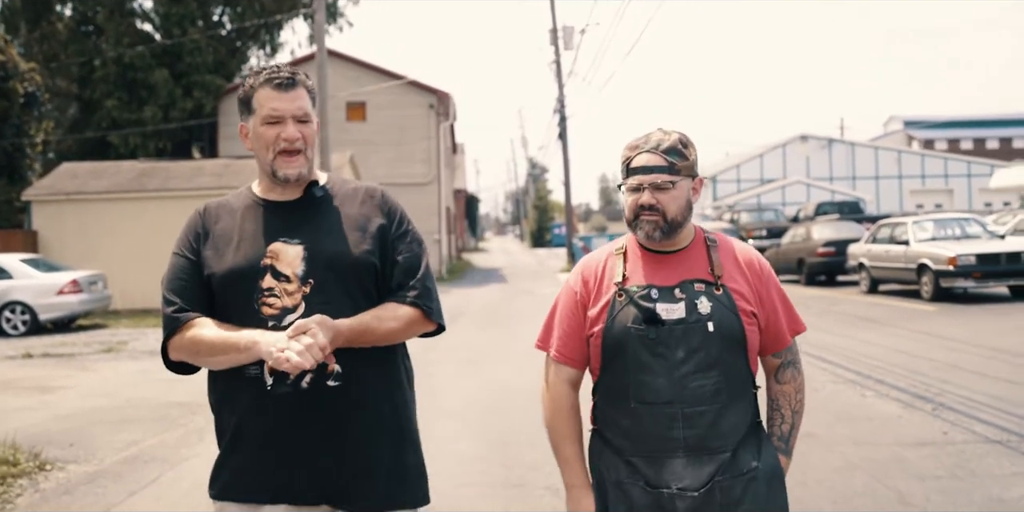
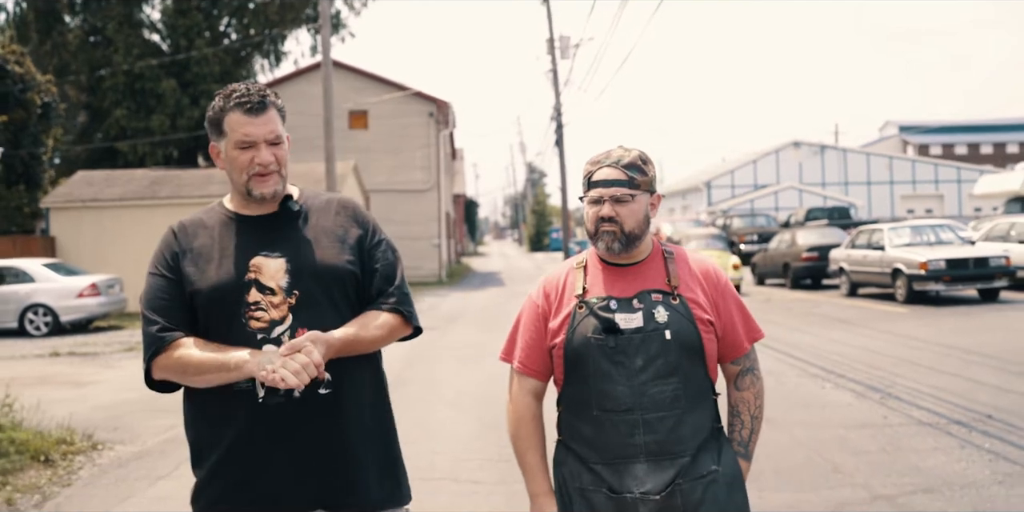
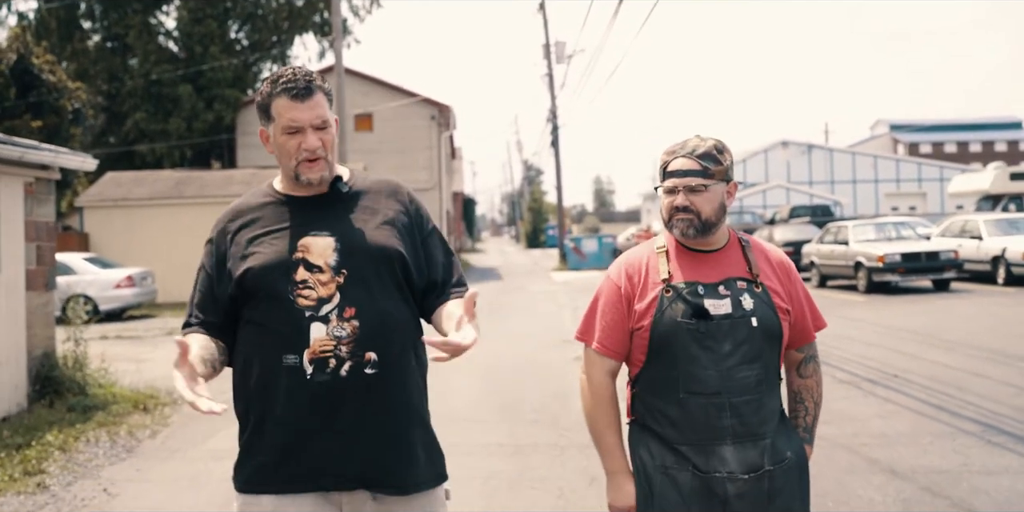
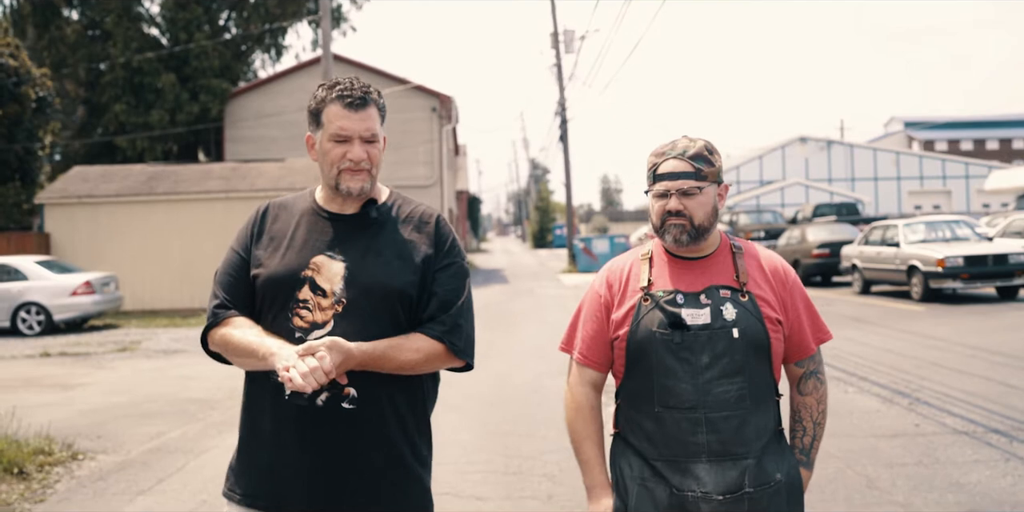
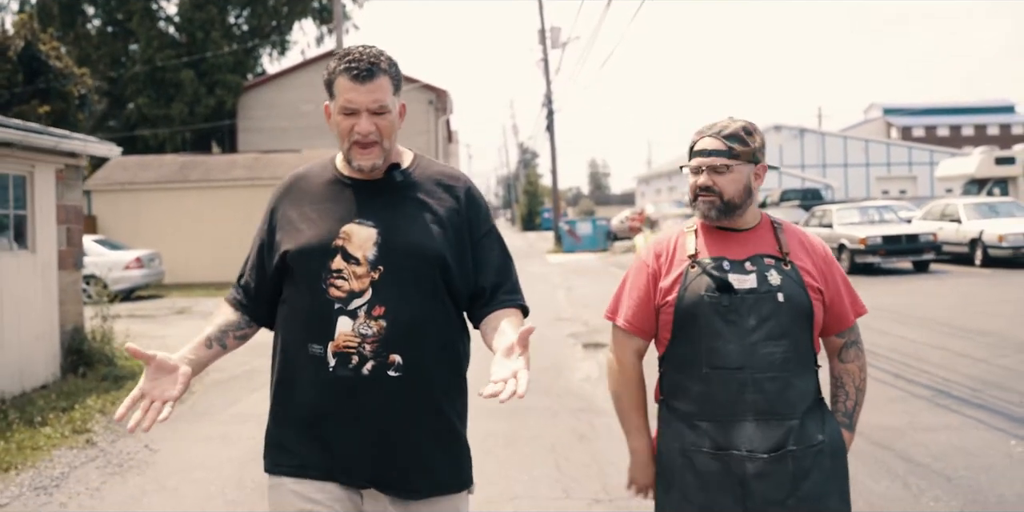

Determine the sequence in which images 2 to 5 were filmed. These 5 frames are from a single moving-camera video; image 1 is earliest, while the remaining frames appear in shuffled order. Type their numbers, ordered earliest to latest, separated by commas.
4, 2, 3, 5
